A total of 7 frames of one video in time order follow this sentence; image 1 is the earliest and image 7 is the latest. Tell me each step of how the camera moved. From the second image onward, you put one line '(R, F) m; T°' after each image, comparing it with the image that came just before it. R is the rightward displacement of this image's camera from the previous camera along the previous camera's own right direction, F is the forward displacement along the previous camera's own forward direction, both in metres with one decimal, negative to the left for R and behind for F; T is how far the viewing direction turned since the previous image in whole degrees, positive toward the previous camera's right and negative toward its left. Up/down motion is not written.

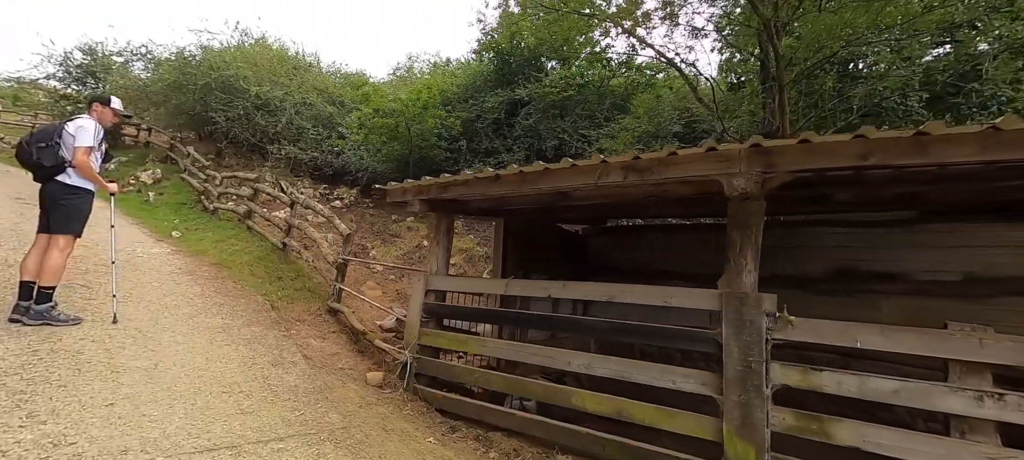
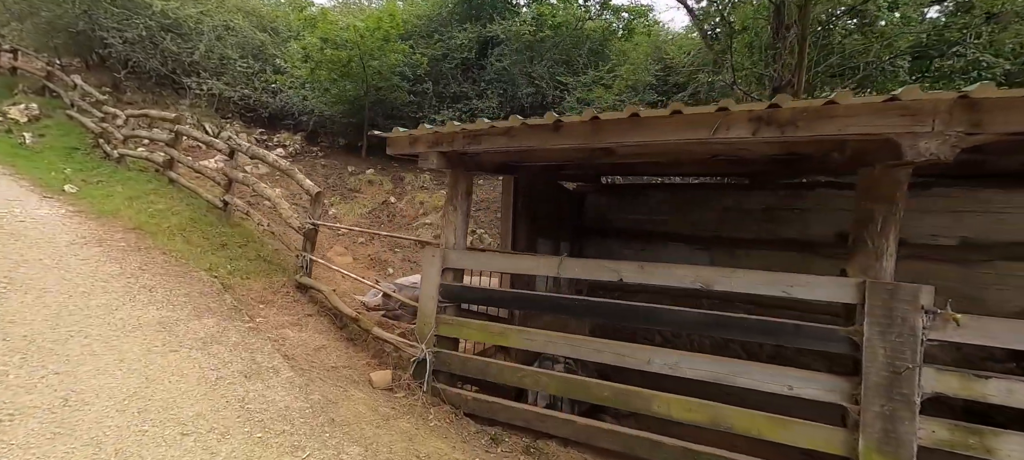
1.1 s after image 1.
(-0.9, +1.1) m; +8°
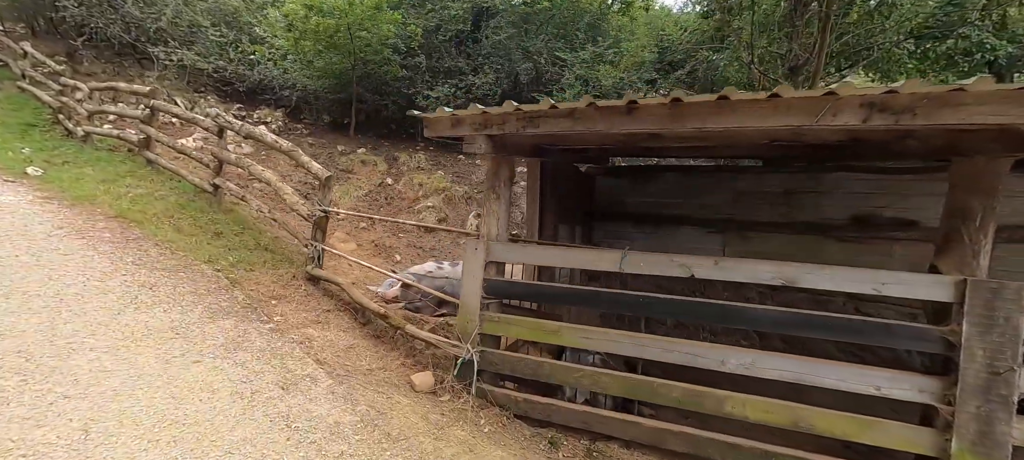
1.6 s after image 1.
(-0.6, +0.3) m; +4°
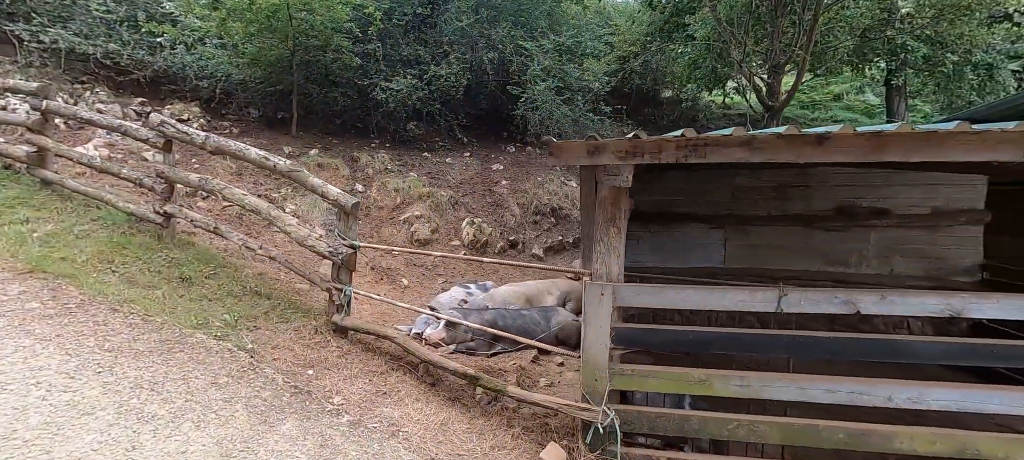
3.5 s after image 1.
(-1.4, +0.8) m; +12°
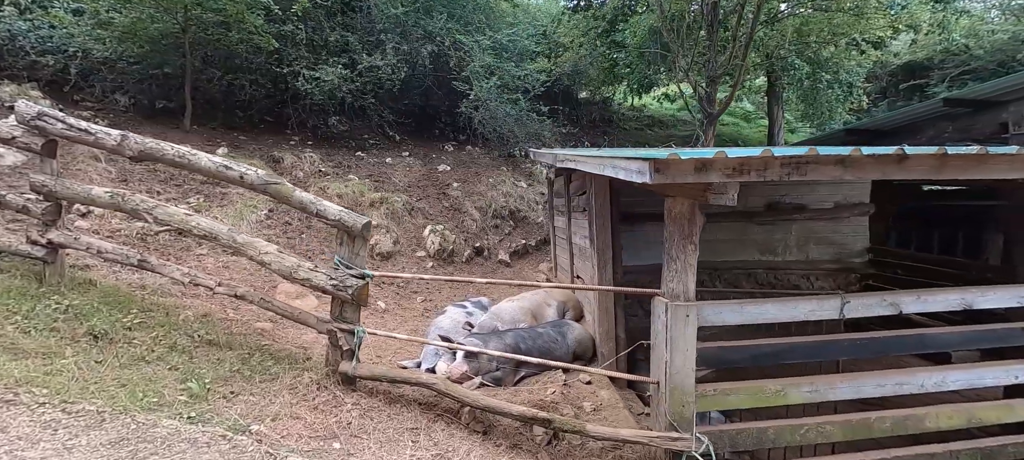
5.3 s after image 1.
(-1.1, +0.8) m; +15°
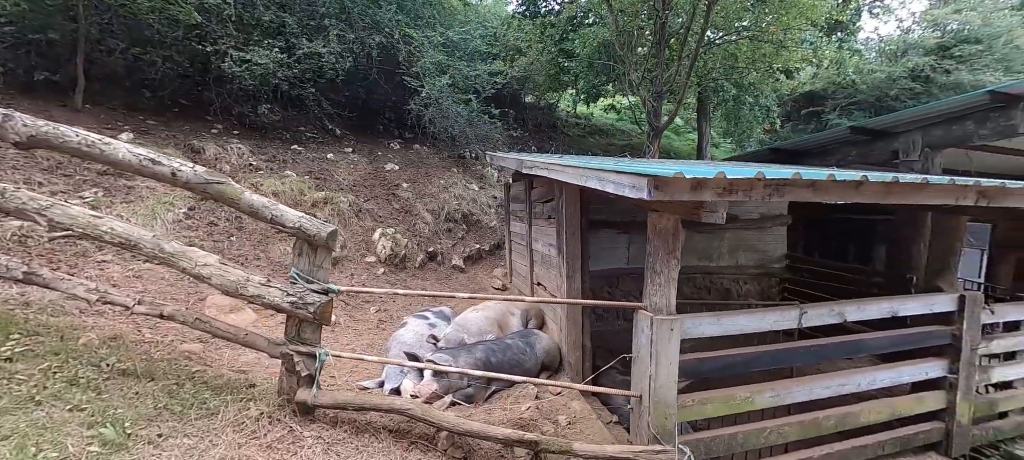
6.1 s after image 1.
(-0.3, +0.3) m; +8°
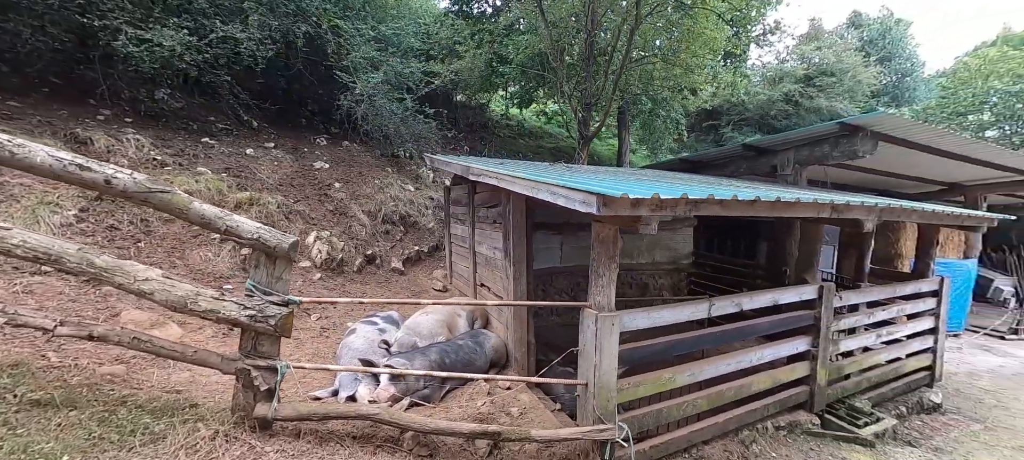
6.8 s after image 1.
(-0.3, 0.0) m; +10°
